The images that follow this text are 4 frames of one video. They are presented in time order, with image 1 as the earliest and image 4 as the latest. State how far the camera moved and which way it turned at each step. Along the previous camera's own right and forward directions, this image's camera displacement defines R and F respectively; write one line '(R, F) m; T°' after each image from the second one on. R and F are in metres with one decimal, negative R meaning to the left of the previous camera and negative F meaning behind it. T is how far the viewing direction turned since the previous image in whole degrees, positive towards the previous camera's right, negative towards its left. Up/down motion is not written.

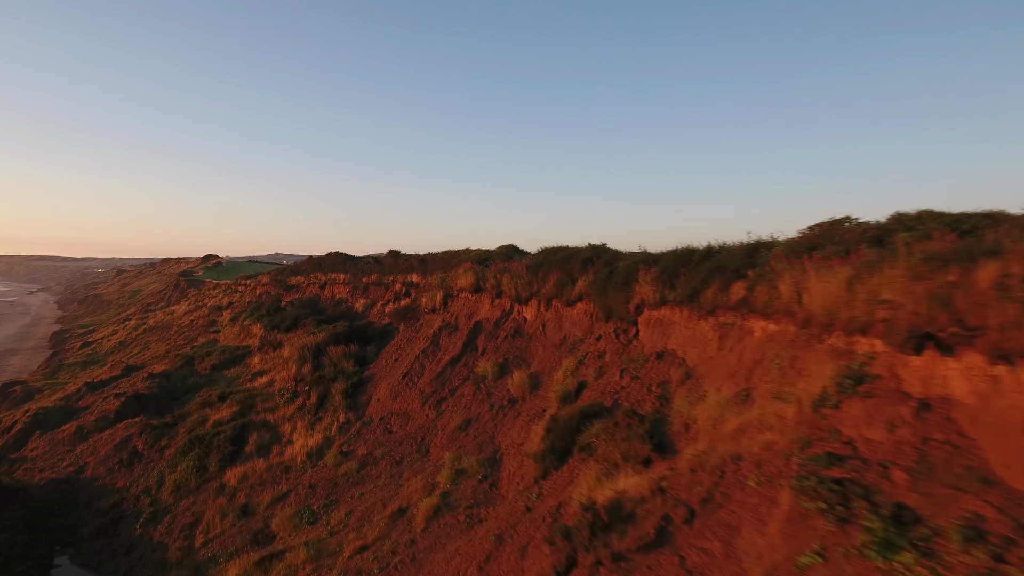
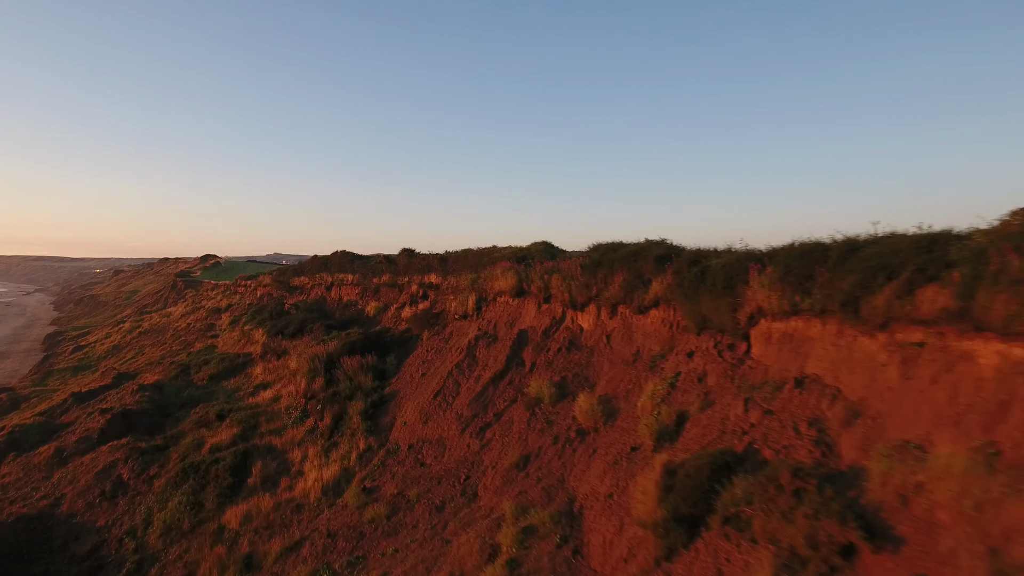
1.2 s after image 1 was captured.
(-0.9, +2.0) m; 0°
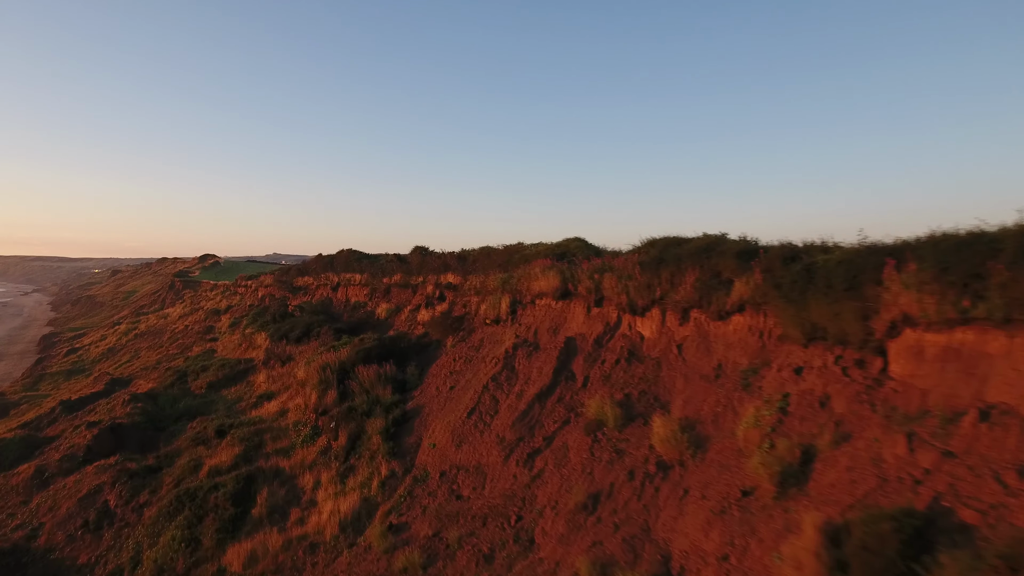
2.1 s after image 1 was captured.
(-0.7, +1.5) m; 0°
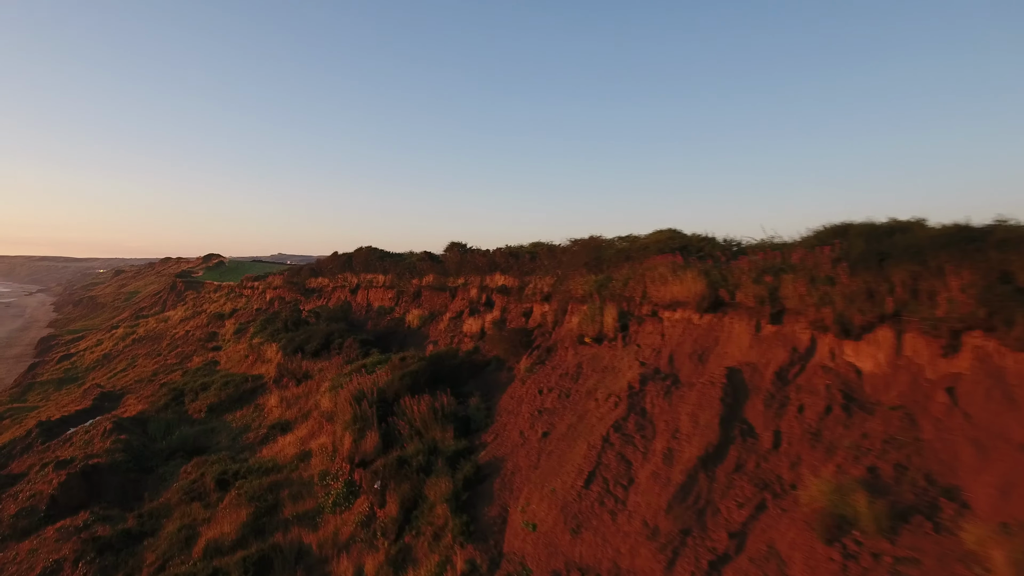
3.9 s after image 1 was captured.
(-1.3, +3.1) m; 0°
